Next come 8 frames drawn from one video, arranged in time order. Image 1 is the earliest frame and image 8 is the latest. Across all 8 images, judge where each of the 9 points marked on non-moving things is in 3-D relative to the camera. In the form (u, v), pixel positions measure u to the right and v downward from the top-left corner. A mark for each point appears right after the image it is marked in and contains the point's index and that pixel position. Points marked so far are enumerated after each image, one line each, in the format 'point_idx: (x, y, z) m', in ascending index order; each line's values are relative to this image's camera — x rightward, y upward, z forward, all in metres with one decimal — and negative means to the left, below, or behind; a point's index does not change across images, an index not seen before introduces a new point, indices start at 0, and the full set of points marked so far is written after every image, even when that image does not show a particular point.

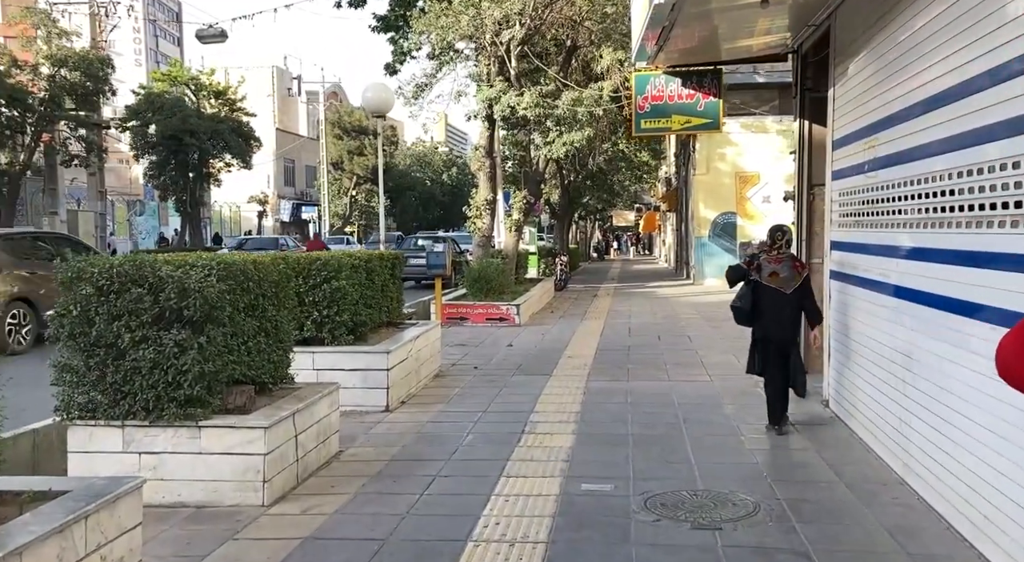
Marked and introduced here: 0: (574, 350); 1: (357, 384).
0: (+0.8, -0.9, +13.1) m
1: (-1.4, -0.9, +9.2) m
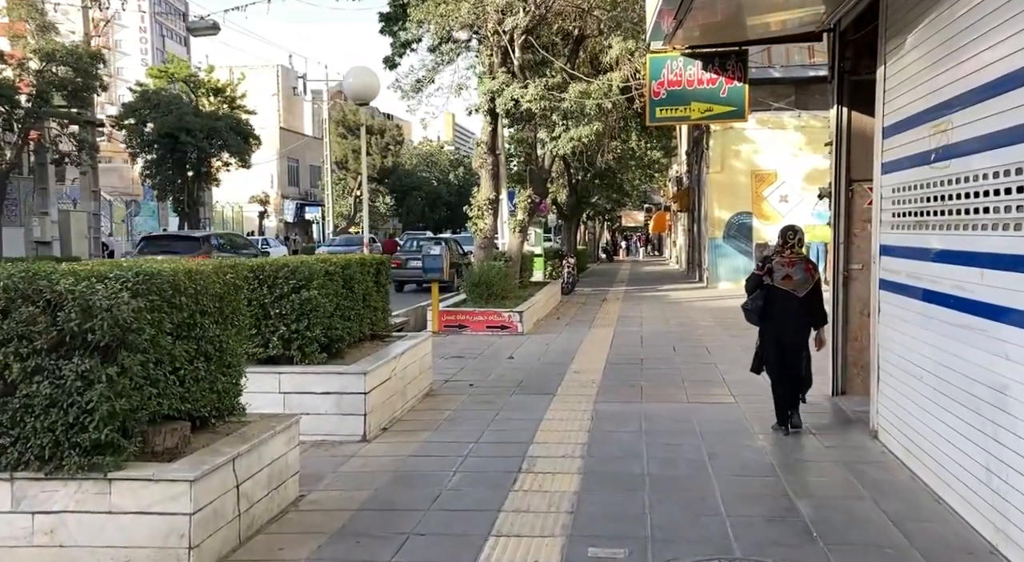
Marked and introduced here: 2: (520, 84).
0: (+0.8, -0.9, +11.9) m
1: (-1.4, -1.0, +8.0) m
2: (+0.2, +3.5, +18.6) m
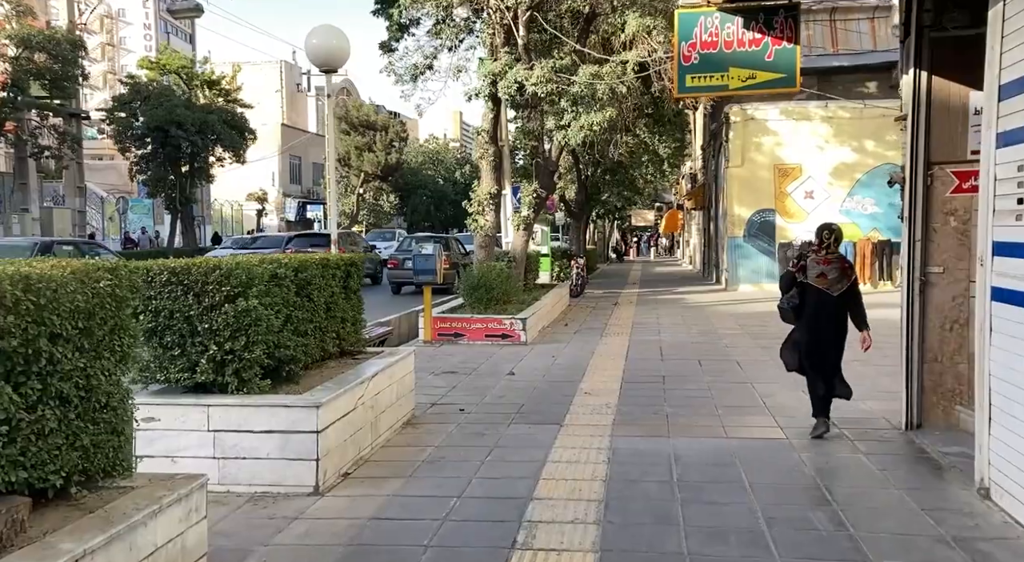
0: (+0.8, -1.0, +10.1) m
1: (-1.4, -1.0, +6.3) m
2: (+0.2, +3.5, +16.9) m
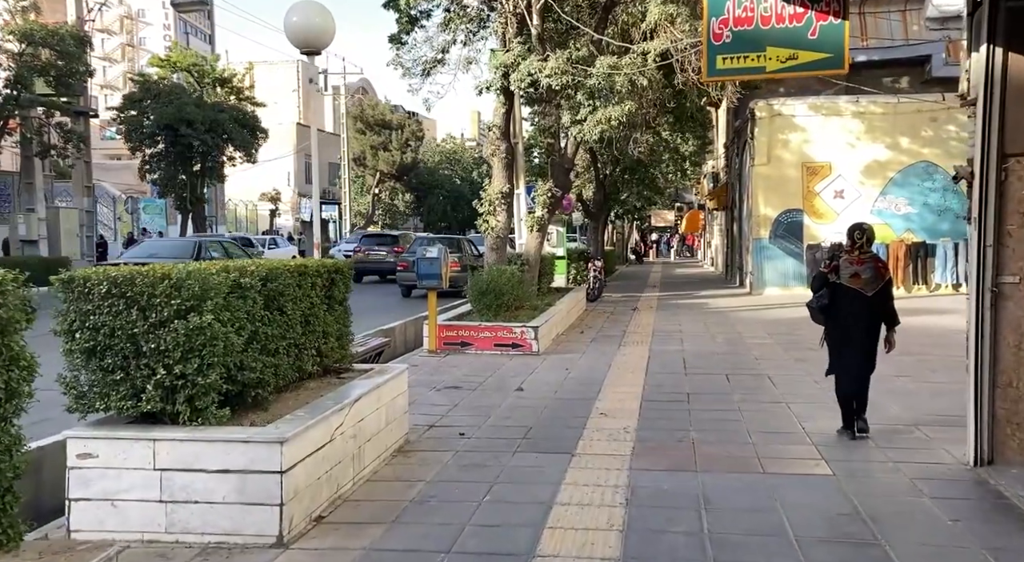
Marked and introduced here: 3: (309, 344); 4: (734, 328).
0: (+0.8, -1.1, +9.1) m
1: (-1.4, -1.1, +5.3) m
2: (+0.4, +3.4, +15.9) m
3: (-1.3, -0.4, +6.8) m
4: (+3.3, -0.7, +15.6) m
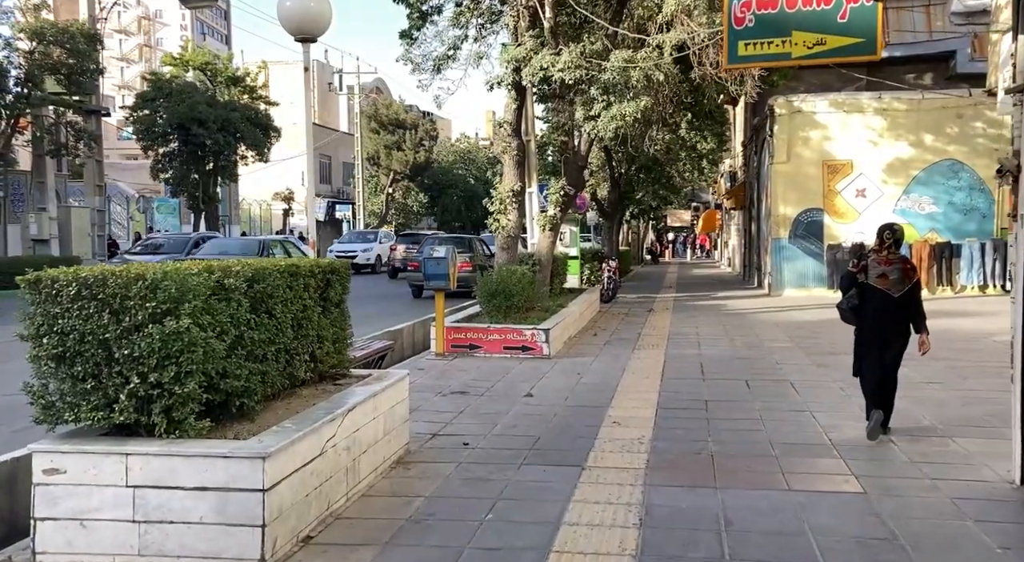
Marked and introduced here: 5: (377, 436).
0: (+0.9, -1.1, +8.7) m
1: (-1.4, -1.1, +4.9) m
2: (+0.6, +3.4, +15.4) m
3: (-1.3, -0.4, +6.4) m
4: (+3.5, -0.7, +15.1) m
5: (-0.8, -1.0, +6.5) m
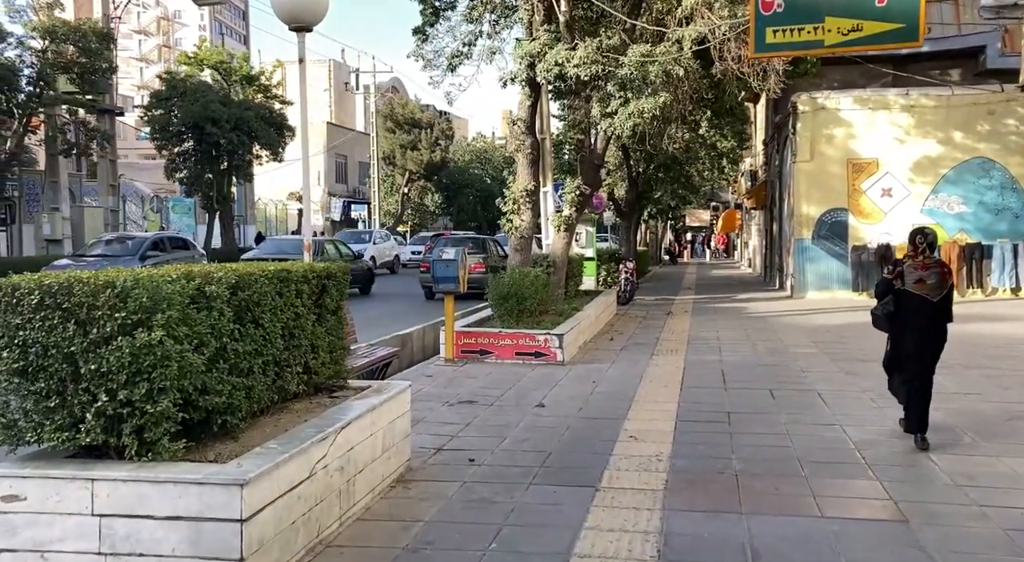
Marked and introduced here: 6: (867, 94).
0: (+1.0, -1.1, +8.2) m
1: (-1.4, -1.1, +4.4) m
2: (+0.8, +3.4, +14.9) m
3: (-1.2, -0.4, +5.9) m
4: (+3.7, -0.8, +14.6) m
5: (-0.8, -1.0, +6.1) m
6: (+6.8, +3.6, +20.0) m
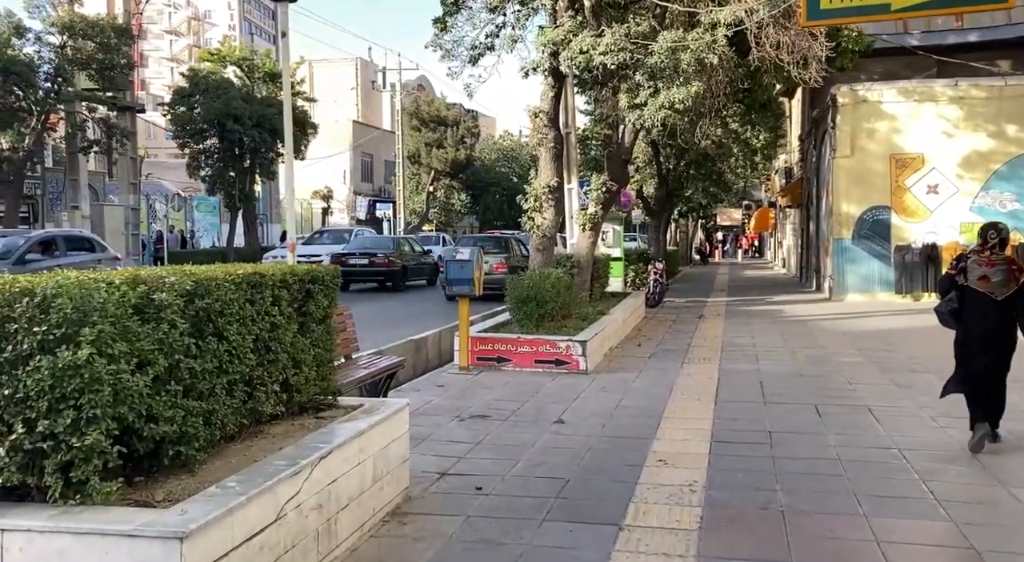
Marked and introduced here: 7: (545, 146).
0: (+1.1, -1.1, +7.3) m
1: (-1.4, -1.2, +3.6) m
2: (+1.1, +3.4, +14.1) m
3: (-1.2, -0.5, +5.1) m
4: (+4.0, -0.8, +13.6) m
5: (-0.8, -1.0, +5.3) m
6: (+7.3, +3.5, +18.9) m
7: (+0.5, +2.0, +15.0) m
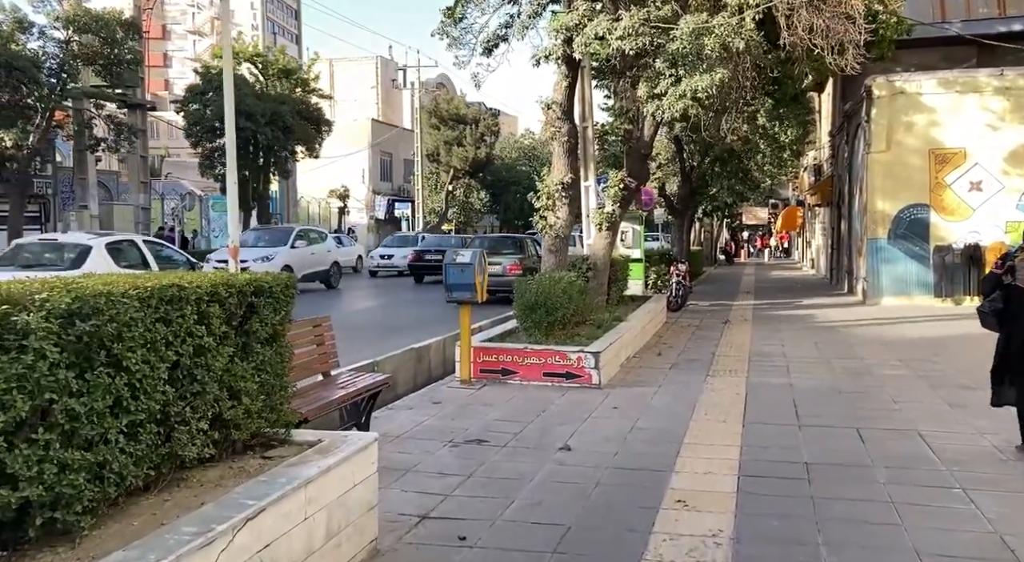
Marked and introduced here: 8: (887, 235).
0: (+1.1, -1.2, +6.3) m
1: (-1.5, -1.2, +2.7) m
2: (+1.2, +3.3, +13.0) m
3: (-1.3, -0.5, +4.1) m
4: (+4.1, -0.8, +12.5) m
5: (-0.8, -1.1, +4.3) m
6: (+7.5, +3.5, +17.8) m
7: (+0.7, +1.9, +14.0) m
8: (+6.6, +0.8, +18.4) m
